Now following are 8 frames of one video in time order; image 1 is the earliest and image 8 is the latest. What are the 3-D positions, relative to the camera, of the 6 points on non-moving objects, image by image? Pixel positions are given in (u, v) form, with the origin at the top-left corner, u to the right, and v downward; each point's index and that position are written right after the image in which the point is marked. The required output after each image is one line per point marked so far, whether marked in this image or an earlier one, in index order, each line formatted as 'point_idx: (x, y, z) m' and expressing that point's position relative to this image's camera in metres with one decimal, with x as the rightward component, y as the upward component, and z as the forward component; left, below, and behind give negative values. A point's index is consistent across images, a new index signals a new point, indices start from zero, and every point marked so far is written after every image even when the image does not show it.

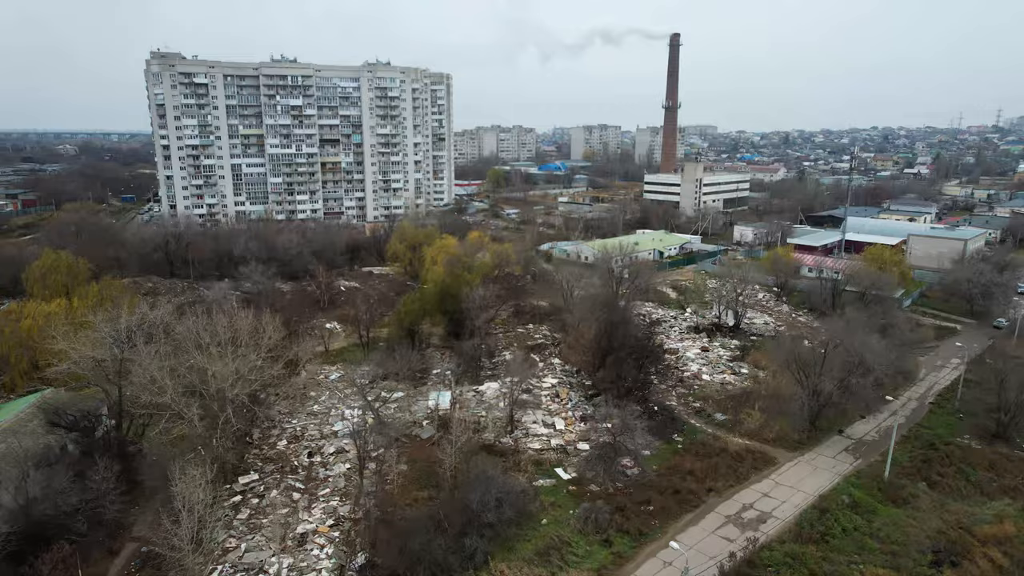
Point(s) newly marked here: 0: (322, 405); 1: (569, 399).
0: (-4.6, -2.8, +15.7) m
1: (+1.4, -2.7, +16.0) m
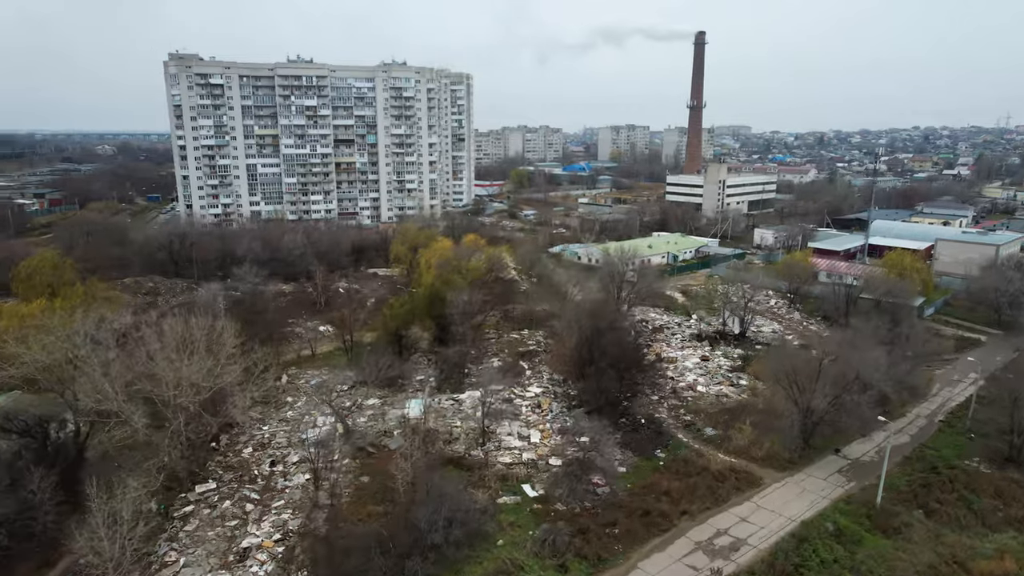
0: (-5.1, -2.9, +15.4) m
1: (+0.9, -2.9, +15.4) m
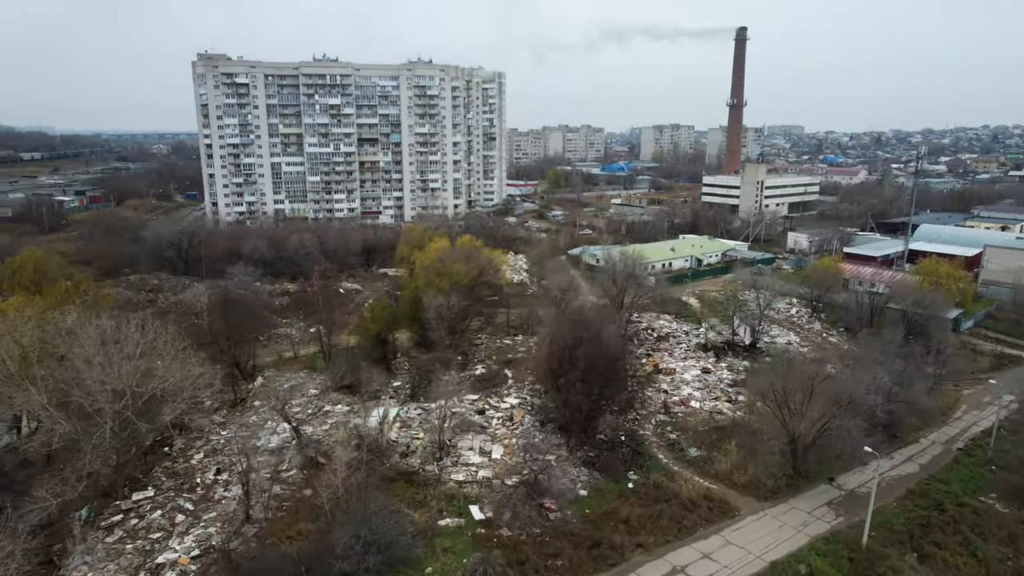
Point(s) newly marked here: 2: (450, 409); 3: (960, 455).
0: (-5.7, -2.9, +14.9) m
1: (+0.2, -3.0, +14.4) m
2: (-1.4, -2.8, +15.0) m
3: (+9.5, -3.5, +13.8) m
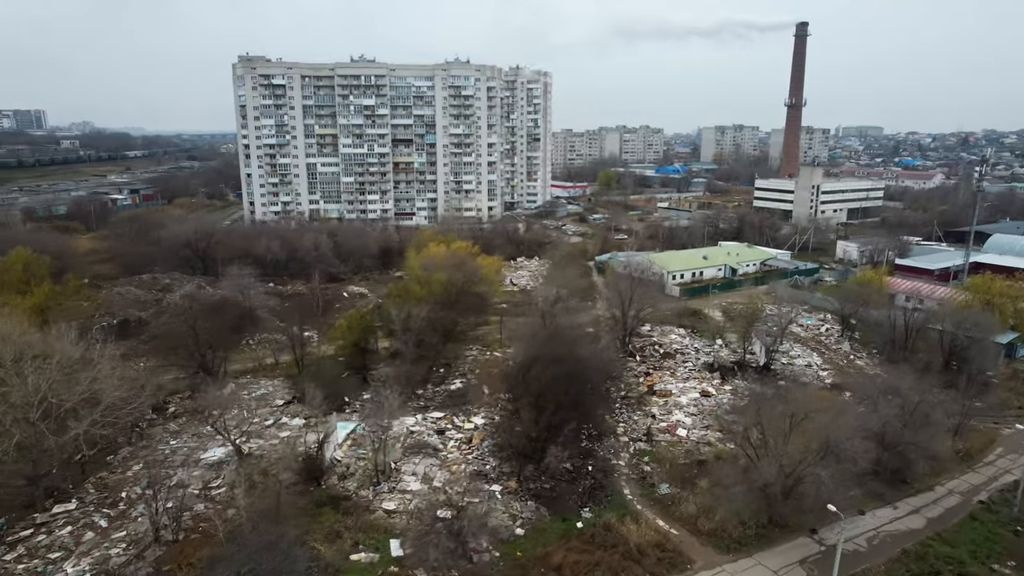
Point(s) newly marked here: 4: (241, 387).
0: (-6.6, -3.0, +14.5) m
1: (-0.8, -3.3, +13.4) m
2: (-2.3, -3.1, +14.1) m
3: (+8.5, -4.0, +11.8) m
4: (-6.8, -2.5, +16.4) m
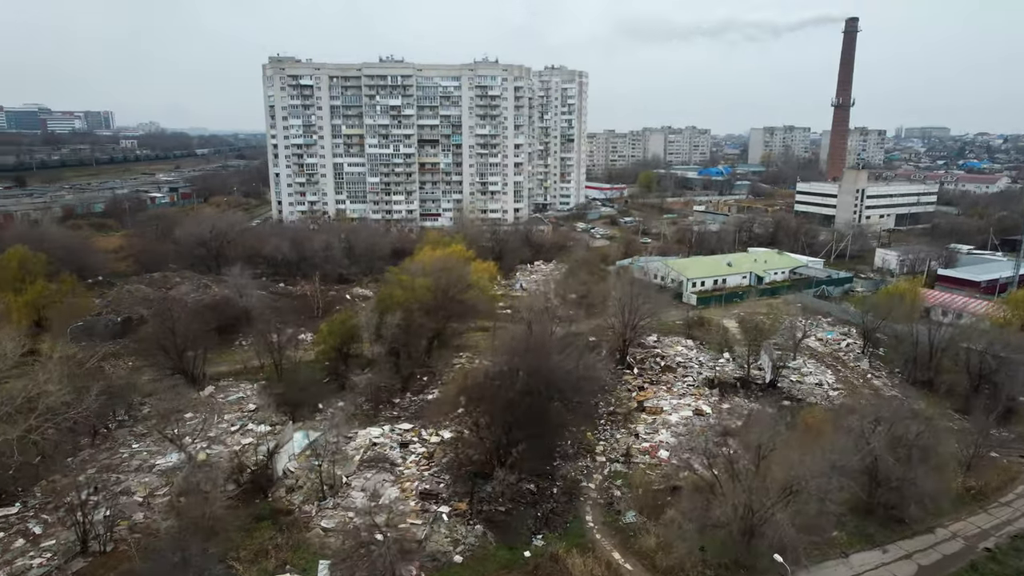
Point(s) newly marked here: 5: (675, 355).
0: (-7.2, -3.1, +14.2) m
1: (-1.5, -3.4, +12.7) m
2: (-3.0, -3.2, +13.6) m
3: (+7.5, -4.3, +10.5) m
4: (-7.3, -2.5, +16.2) m
5: (+5.0, -2.0, +19.9) m
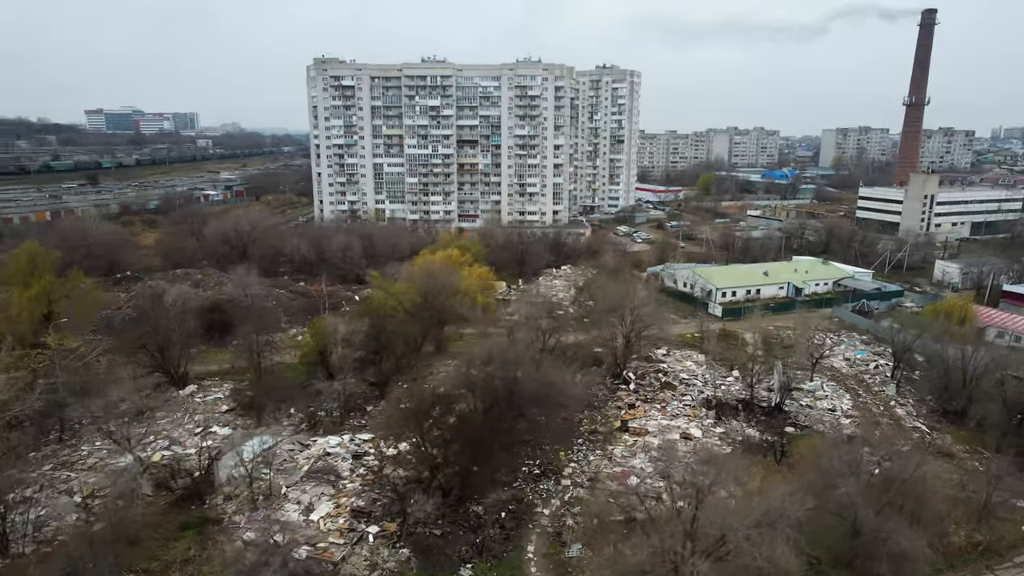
0: (-8.0, -3.1, +14.3) m
1: (-2.5, -3.5, +12.2) m
2: (-3.8, -3.3, +13.2) m
3: (+6.3, -4.7, +9.0) m
4: (-7.8, -2.5, +16.2) m
5: (+4.8, -2.4, +18.6) m
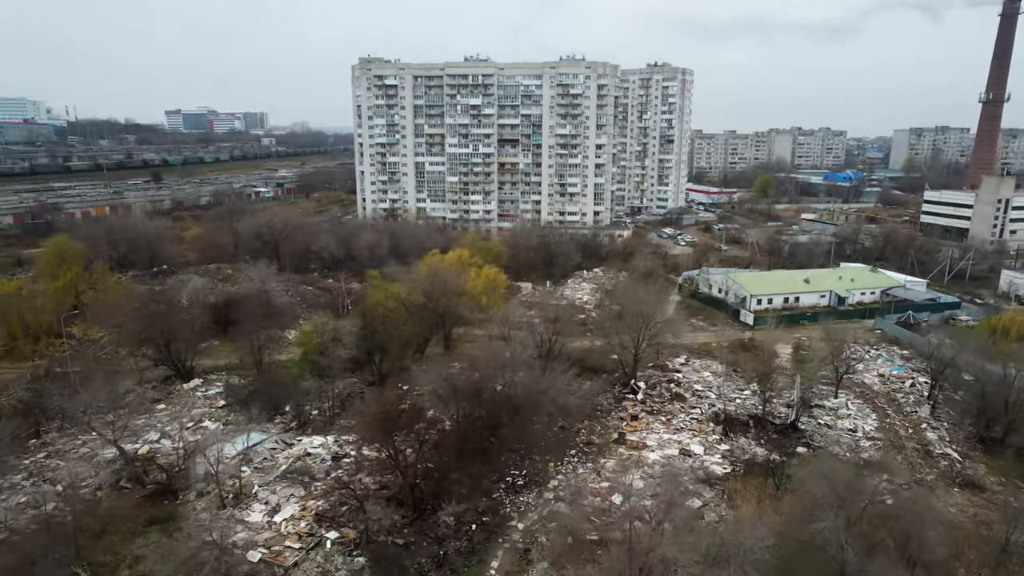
0: (-8.2, -2.9, +14.5) m
1: (-2.9, -3.5, +11.9) m
2: (-4.1, -3.2, +13.0) m
3: (+5.5, -4.9, +7.9) m
4: (-7.9, -2.4, +16.4) m
5: (+4.9, -2.5, +17.7) m
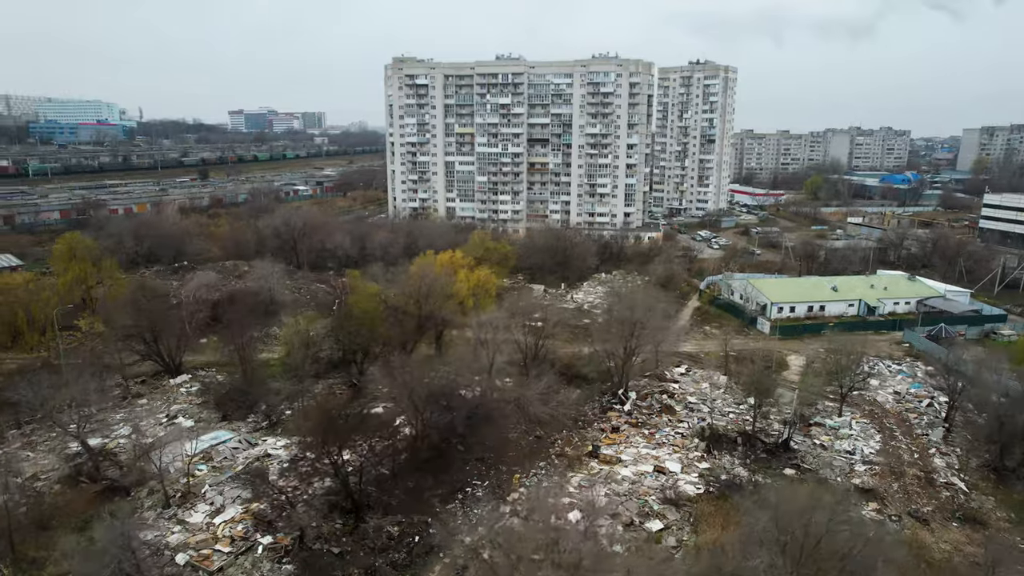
0: (-8.8, -2.8, +14.7) m
1: (-3.8, -3.5, +11.7) m
2: (-4.9, -3.2, +12.9) m
3: (+4.2, -5.0, +7.0) m
4: (-8.3, -2.3, +16.6) m
5: (+4.5, -2.7, +16.8) m
